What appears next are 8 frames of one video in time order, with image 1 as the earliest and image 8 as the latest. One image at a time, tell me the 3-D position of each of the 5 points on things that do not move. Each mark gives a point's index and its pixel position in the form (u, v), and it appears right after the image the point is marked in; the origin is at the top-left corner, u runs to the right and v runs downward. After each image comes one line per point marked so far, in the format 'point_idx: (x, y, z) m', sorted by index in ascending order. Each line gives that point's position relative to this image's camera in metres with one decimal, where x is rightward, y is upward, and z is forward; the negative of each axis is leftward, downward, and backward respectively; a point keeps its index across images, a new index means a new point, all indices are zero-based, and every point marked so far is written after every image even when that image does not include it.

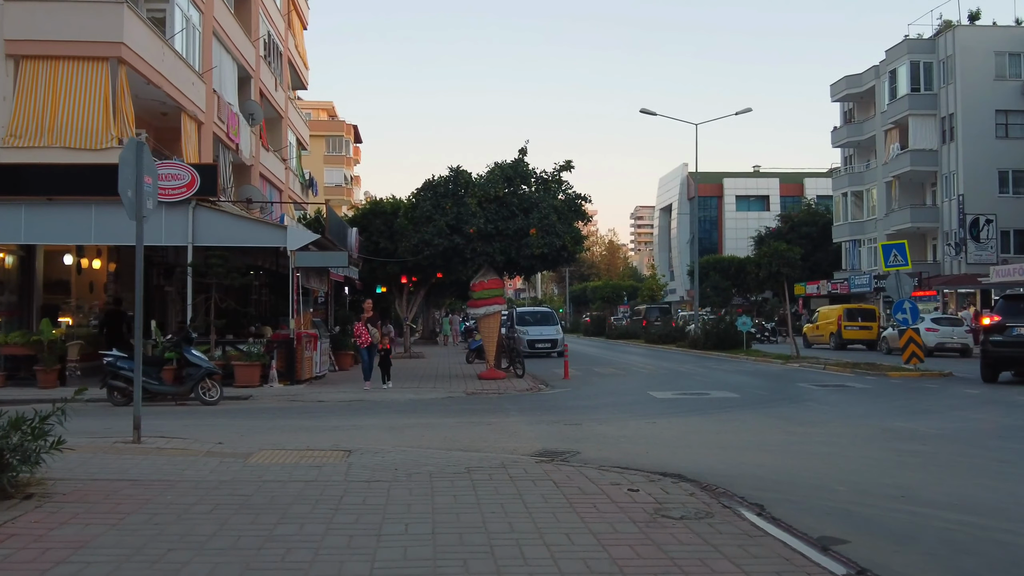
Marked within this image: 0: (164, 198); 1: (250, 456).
0: (-6.1, +1.6, +18.5) m
1: (-2.1, -1.3, +8.4) m
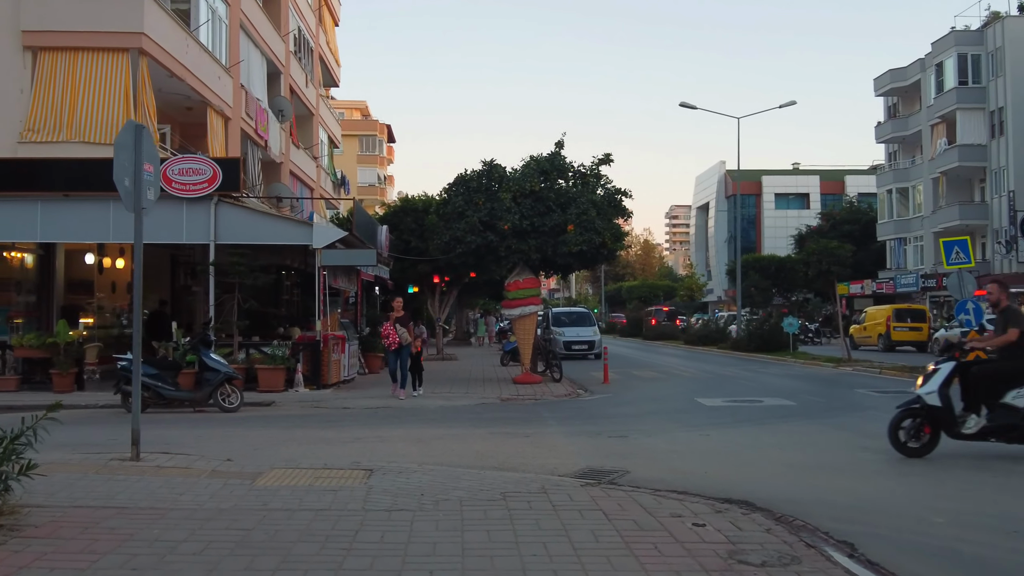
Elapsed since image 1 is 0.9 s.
0: (-5.5, +1.6, +17.6) m
1: (-1.8, -1.3, +7.4) m
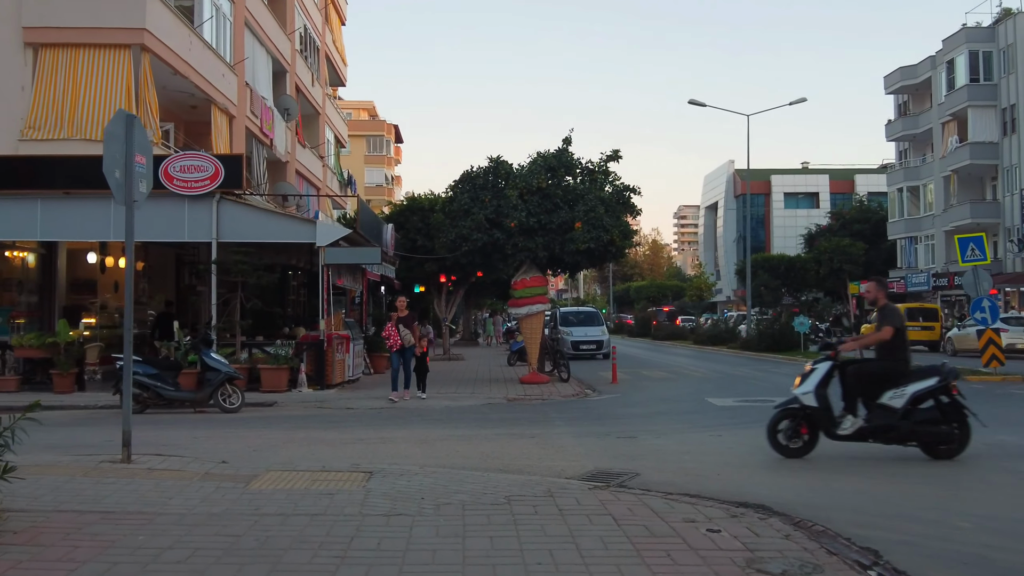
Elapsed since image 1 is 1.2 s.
0: (-5.4, +1.6, +17.4) m
1: (-1.8, -1.3, +7.2) m
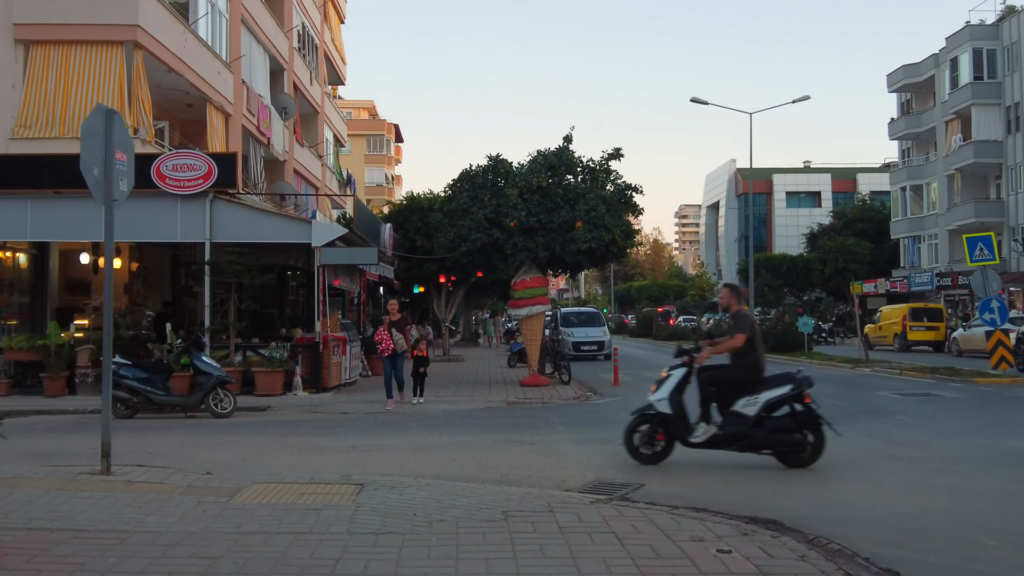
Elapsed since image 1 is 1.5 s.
0: (-5.4, +1.6, +17.0) m
1: (-1.8, -1.3, +6.8) m
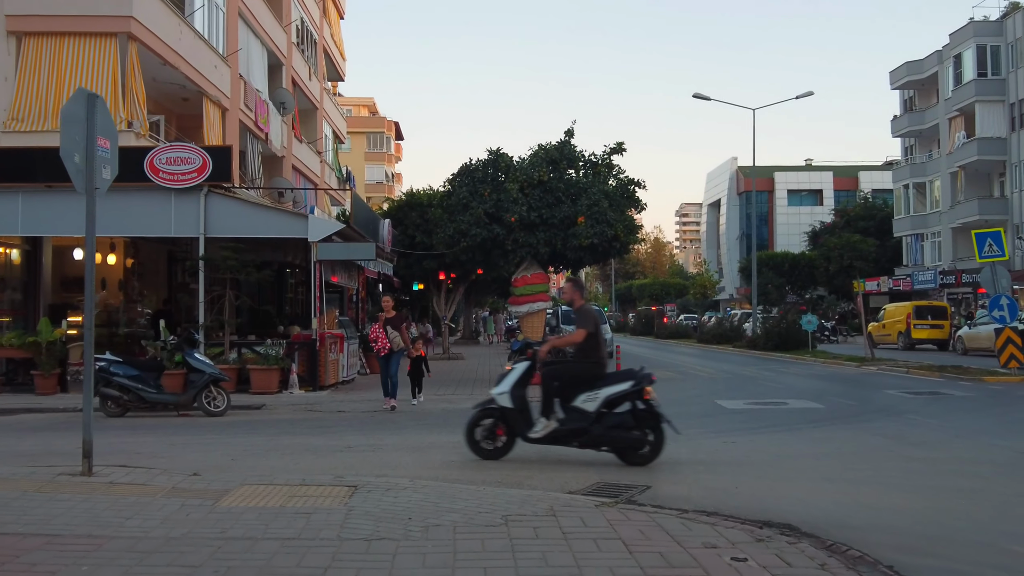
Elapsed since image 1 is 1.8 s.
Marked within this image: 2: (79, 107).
0: (-5.4, +1.6, +16.7) m
1: (-1.8, -1.3, +6.5) m
2: (-2.9, +1.2, +7.1) m
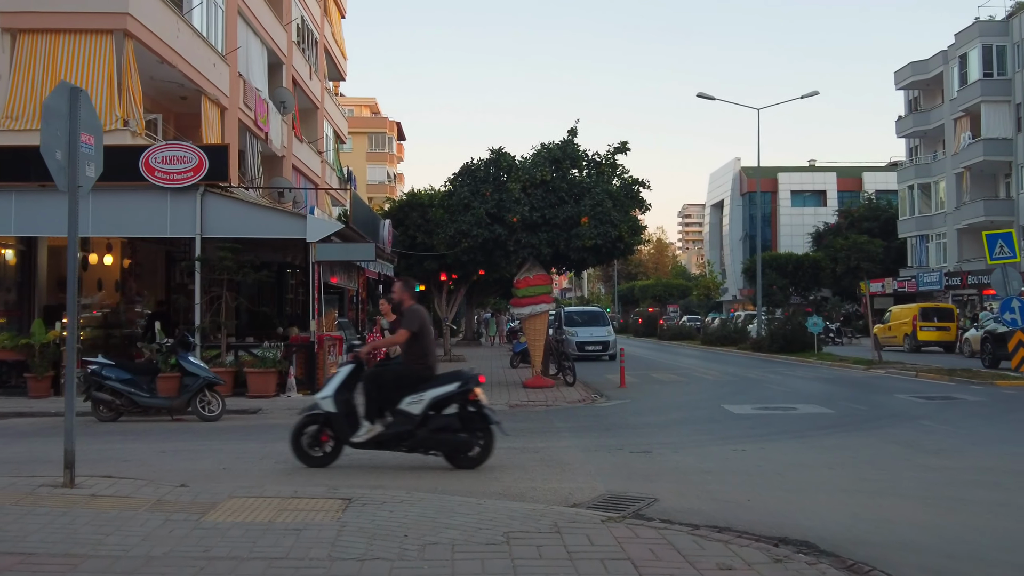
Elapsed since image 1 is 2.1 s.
0: (-5.3, +1.6, +16.4) m
1: (-1.8, -1.3, +6.1) m
2: (-2.9, +1.2, +6.8) m
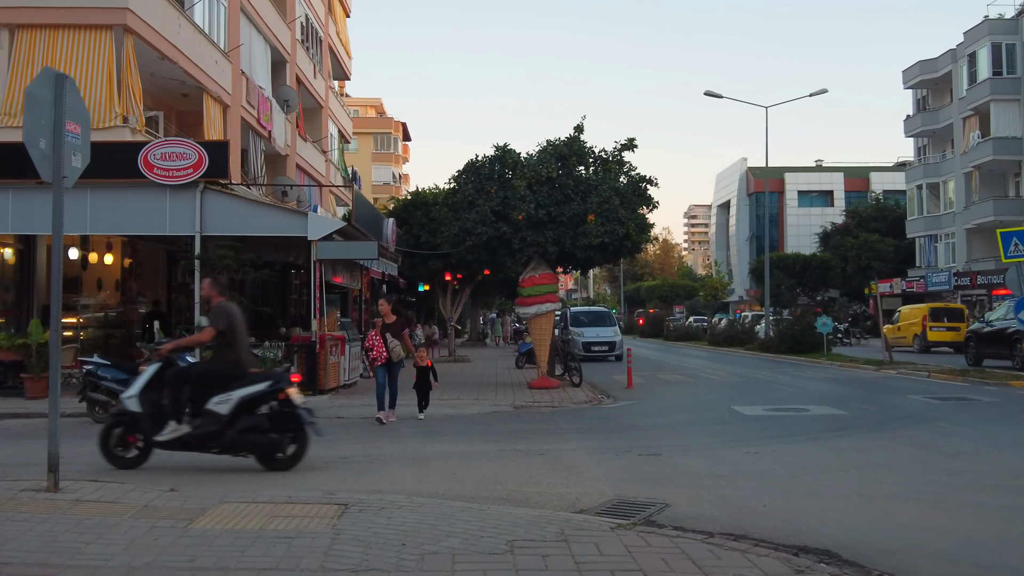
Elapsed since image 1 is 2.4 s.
0: (-5.3, +1.6, +16.1) m
1: (-1.7, -1.3, +5.8) m
2: (-2.9, +1.2, +6.5) m
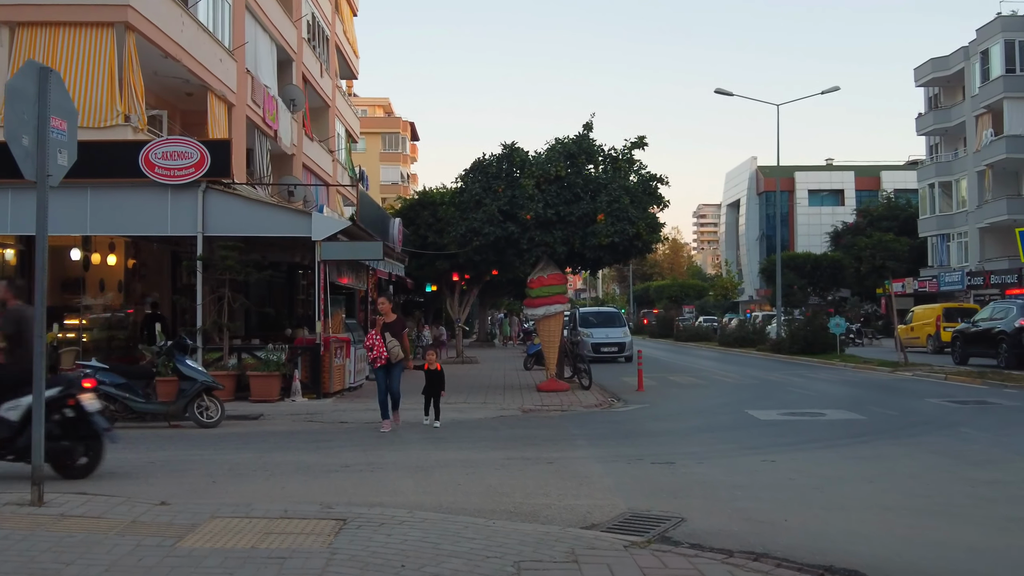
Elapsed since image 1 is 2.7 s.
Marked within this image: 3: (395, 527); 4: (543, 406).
0: (-5.1, +1.6, +15.8) m
1: (-1.7, -1.3, +5.5) m
2: (-2.8, +1.2, +6.2) m
3: (-0.6, -1.3, +5.8) m
4: (+0.4, -1.7, +15.0) m
